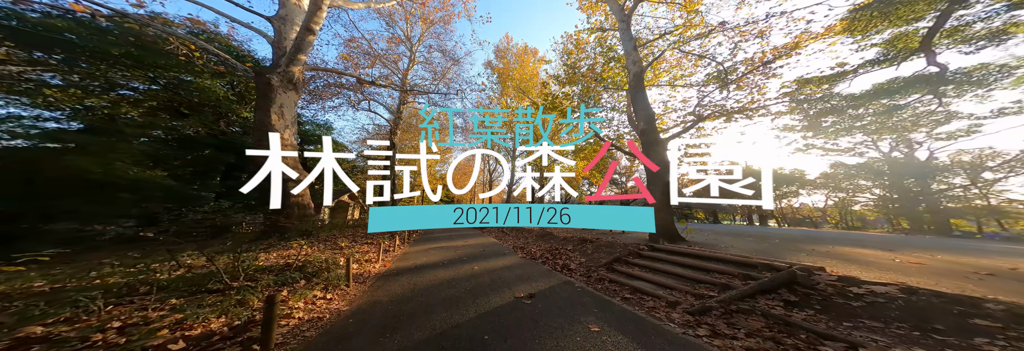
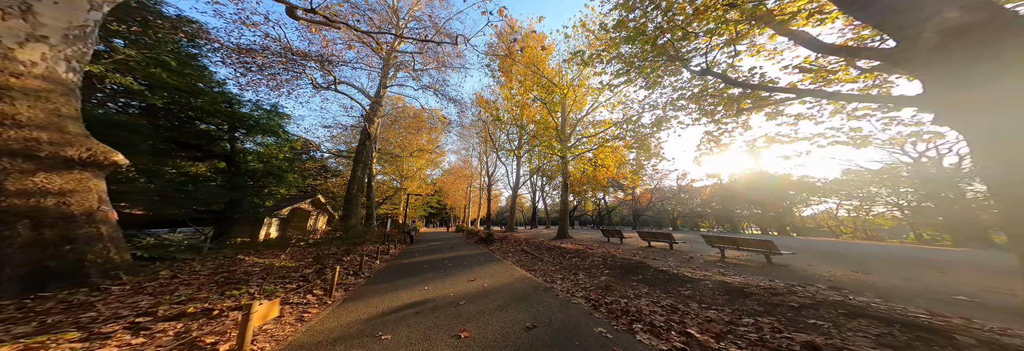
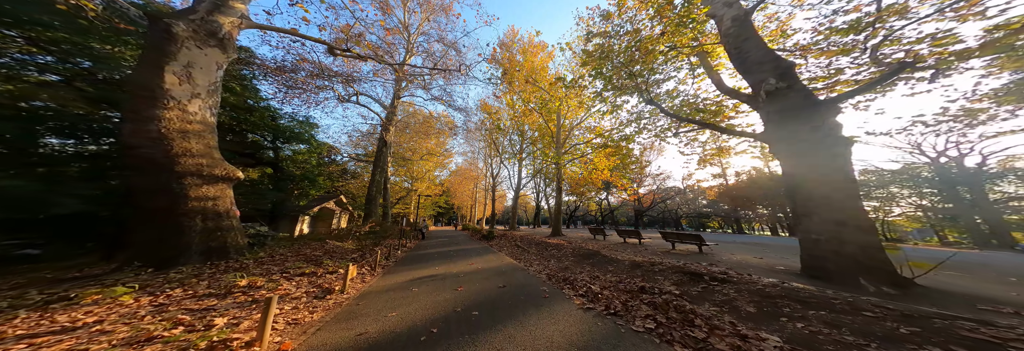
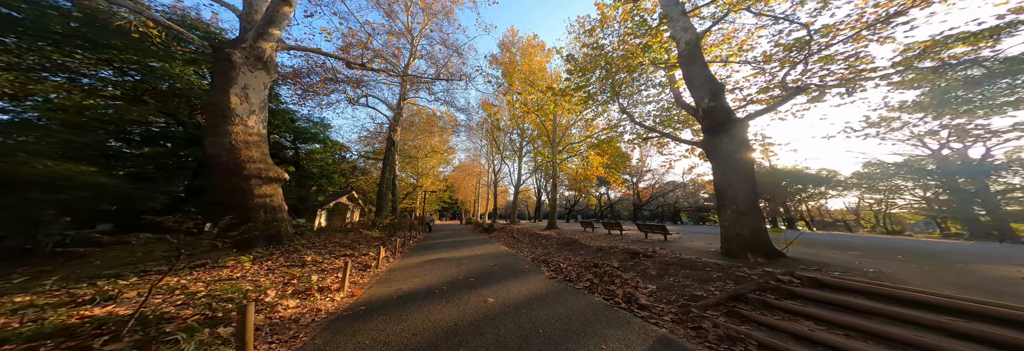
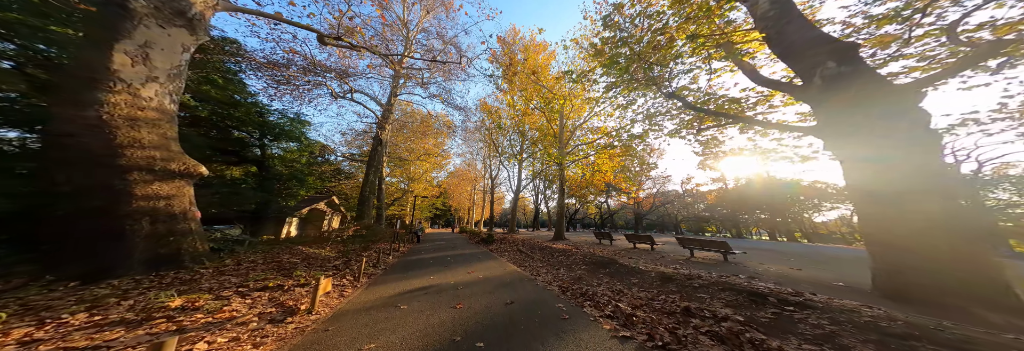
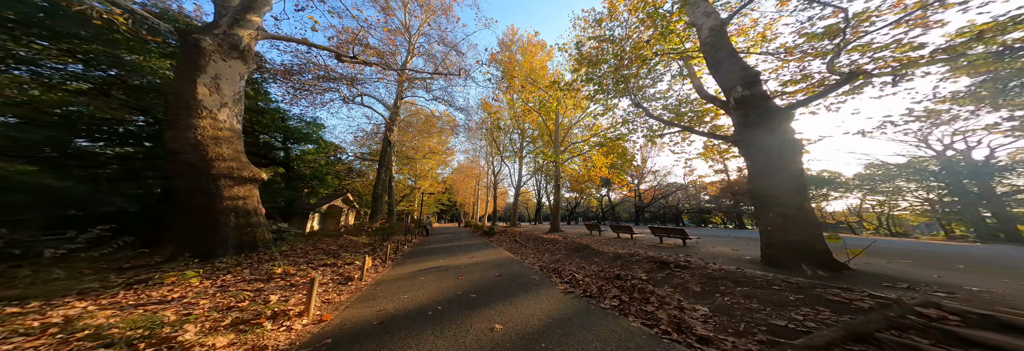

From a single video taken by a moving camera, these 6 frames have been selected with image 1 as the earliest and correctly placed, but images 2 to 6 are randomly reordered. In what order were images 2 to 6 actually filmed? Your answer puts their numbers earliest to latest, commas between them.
4, 6, 3, 5, 2
